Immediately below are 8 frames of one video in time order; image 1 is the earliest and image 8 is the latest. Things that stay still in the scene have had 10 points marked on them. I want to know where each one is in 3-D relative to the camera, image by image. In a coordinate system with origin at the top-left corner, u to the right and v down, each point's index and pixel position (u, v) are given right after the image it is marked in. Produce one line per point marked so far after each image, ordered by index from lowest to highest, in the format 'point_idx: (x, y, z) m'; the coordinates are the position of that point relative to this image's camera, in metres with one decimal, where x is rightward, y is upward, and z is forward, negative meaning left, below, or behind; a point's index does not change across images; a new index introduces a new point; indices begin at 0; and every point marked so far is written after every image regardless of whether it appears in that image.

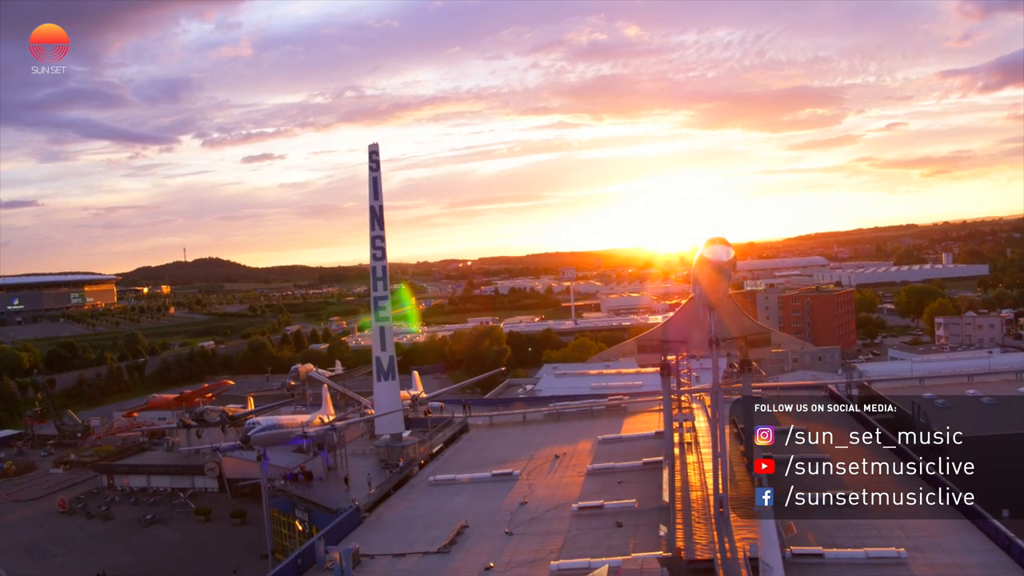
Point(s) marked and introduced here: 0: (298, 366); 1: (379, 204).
0: (-5.1, -1.8, +16.4) m
1: (-2.5, +1.8, +13.1) m
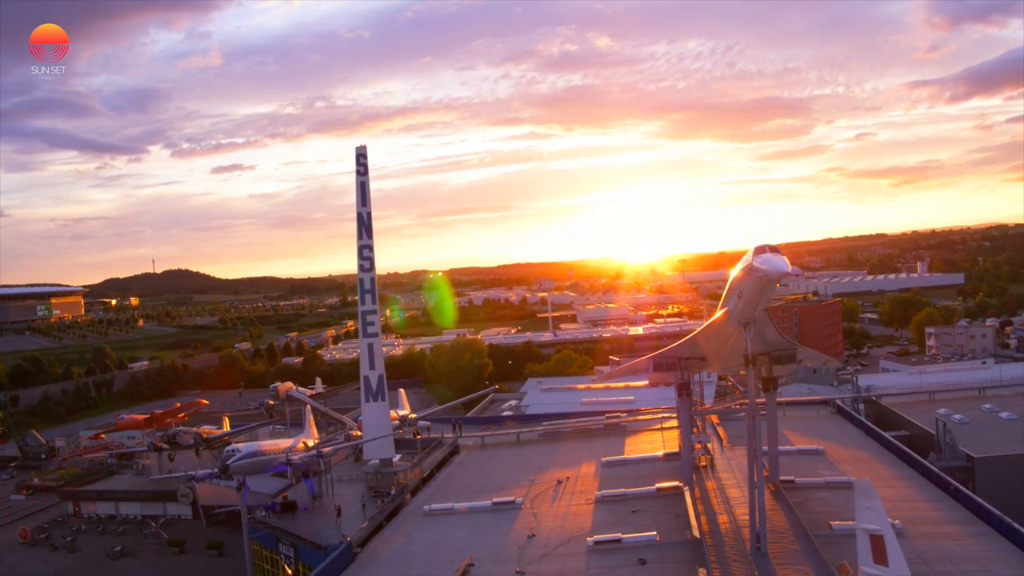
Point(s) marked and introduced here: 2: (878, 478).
0: (-5.2, -2.1, +15.5) m
1: (-2.6, +1.5, +12.4) m
2: (+5.3, -2.7, +10.0) m
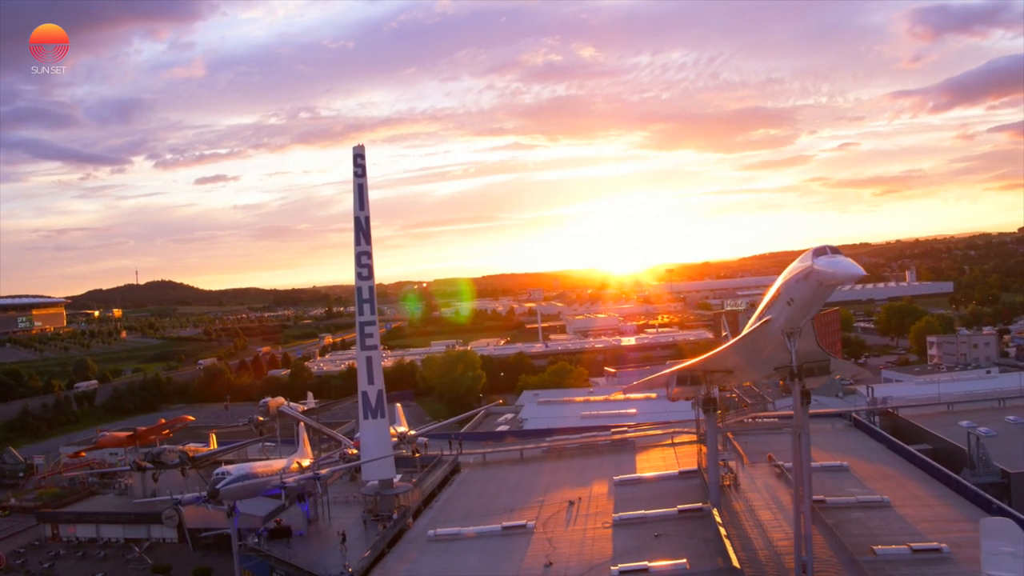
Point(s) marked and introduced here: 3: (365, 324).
0: (-5.2, -2.4, +14.8) m
1: (-2.5, +1.3, +11.8) m
2: (+5.4, -2.8, +9.5) m
3: (-2.4, -0.6, +11.5) m
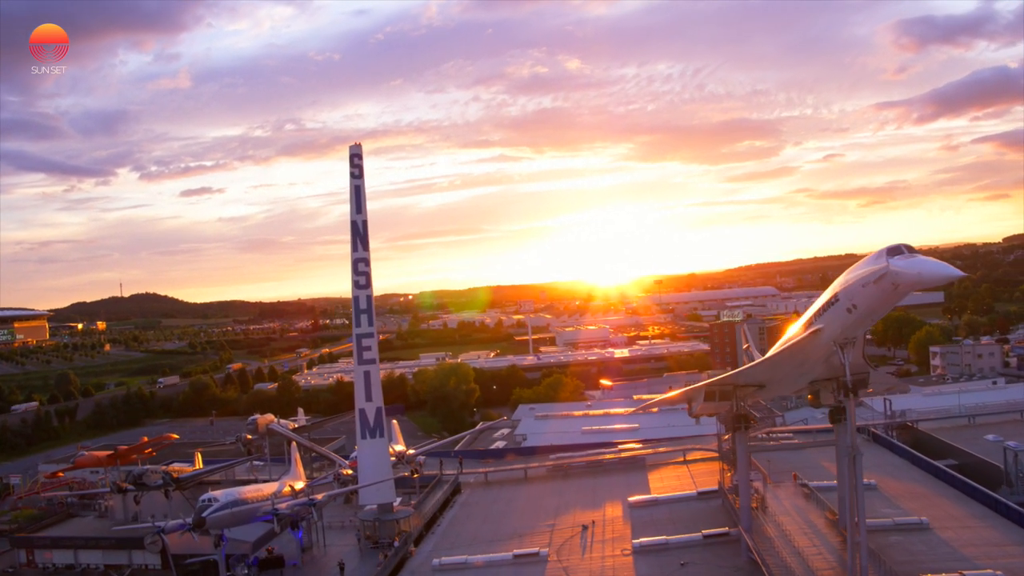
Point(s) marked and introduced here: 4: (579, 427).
0: (-5.1, -2.6, +14.0) m
1: (-2.4, +1.1, +11.1) m
2: (+5.6, -2.9, +8.9) m
3: (-2.3, -0.8, +10.9) m
4: (+1.8, -3.7, +18.9) m
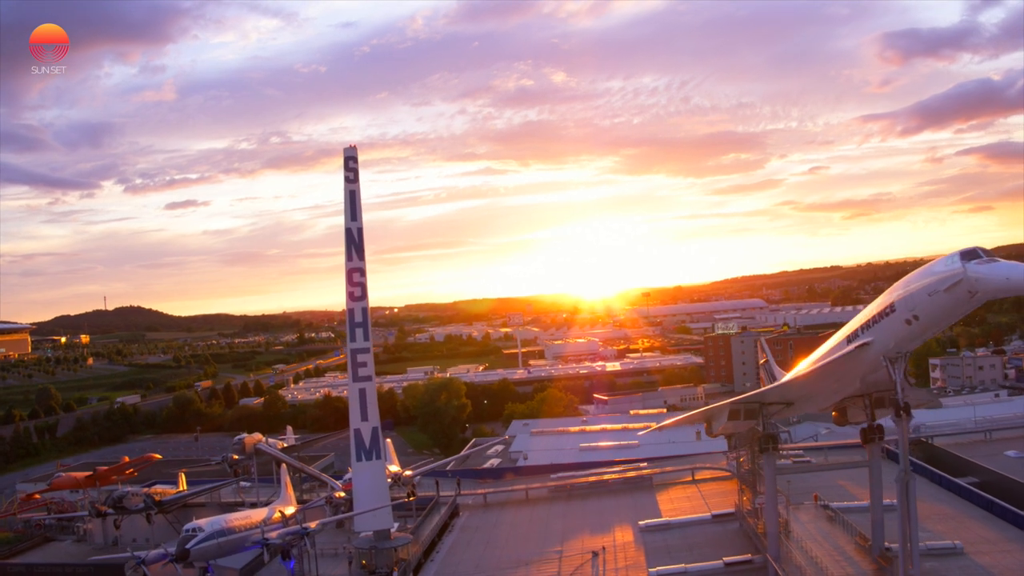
0: (-5.1, -2.8, +13.3) m
1: (-2.3, +0.9, +10.6) m
2: (+5.7, -3.0, +8.4) m
3: (-2.3, -1.0, +10.3) m
4: (+1.7, -4.1, +18.3) m
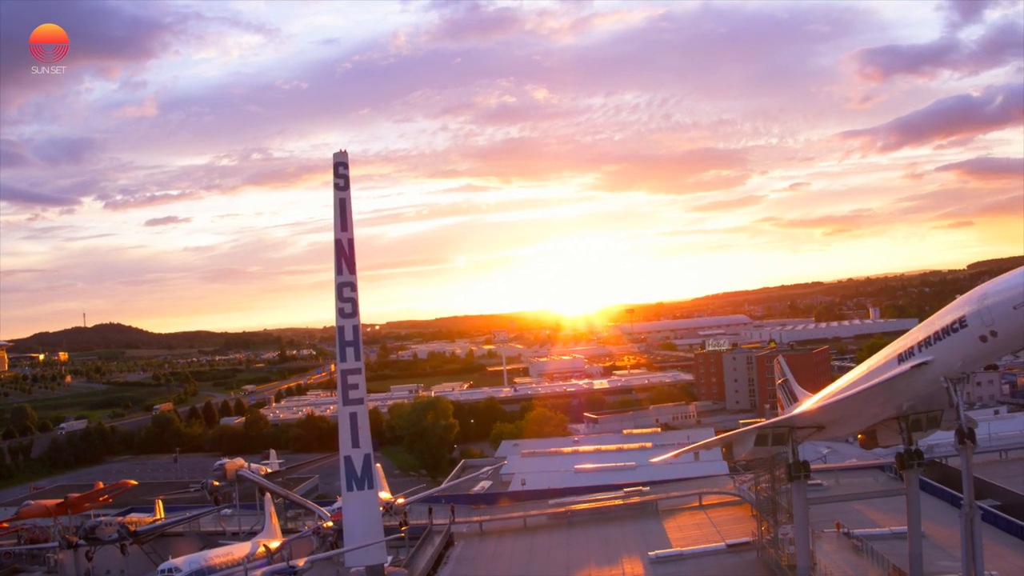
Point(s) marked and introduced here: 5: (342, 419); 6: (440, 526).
0: (-5.2, -3.2, +12.6) m
1: (-2.3, +0.7, +10.0) m
2: (+5.7, -3.2, +7.9) m
3: (-2.3, -1.2, +9.6) m
4: (+1.6, -4.5, +17.7) m
5: (-2.3, -1.8, +9.6) m
6: (-1.3, -4.2, +12.4) m
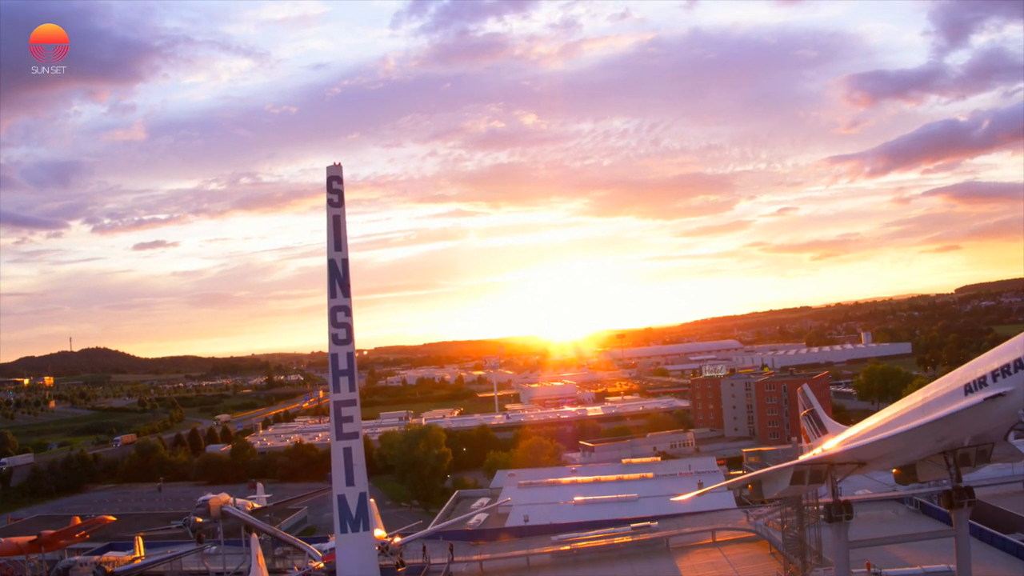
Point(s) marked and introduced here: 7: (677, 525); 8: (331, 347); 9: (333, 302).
0: (-5.1, -3.6, +11.8) m
1: (-2.3, +0.4, +9.4) m
2: (+5.8, -3.5, +7.3) m
3: (-2.2, -1.5, +9.0) m
4: (+1.5, -5.1, +17.0) m
5: (-2.3, -2.1, +8.9) m
6: (-1.2, -4.6, +11.7) m
7: (+3.0, -4.2, +12.7) m
8: (-2.4, -0.8, +9.2) m
9: (-2.4, -0.2, +9.3) m
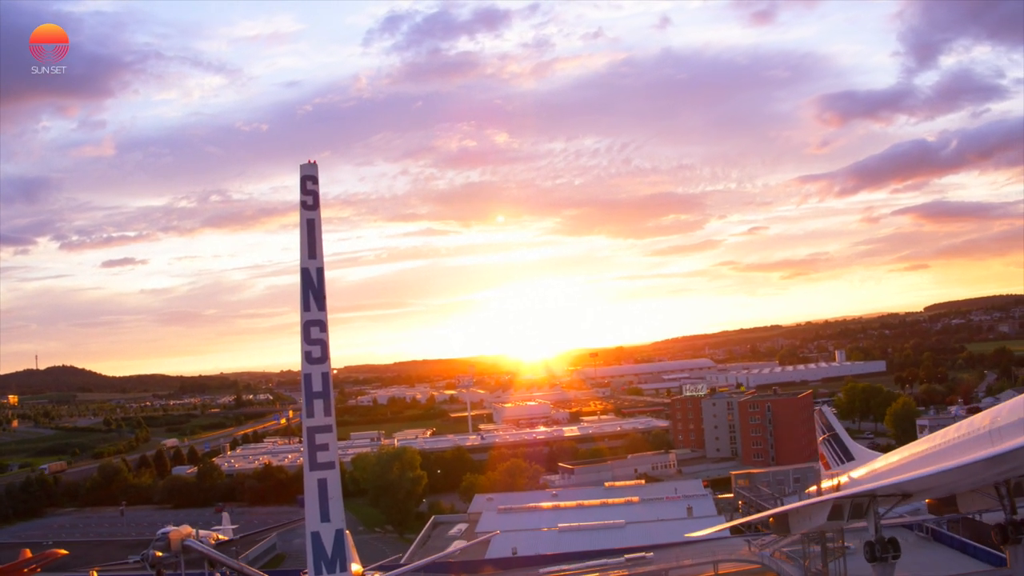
0: (-5.3, -3.8, +10.8) m
1: (-2.4, +0.2, +8.6) m
2: (+5.8, -3.6, +6.7) m
3: (-2.3, -1.7, +8.1) m
4: (+1.1, -5.4, +16.2) m
5: (-2.3, -2.3, +8.0) m
6: (-1.4, -4.9, +10.8) m
7: (+2.7, -4.5, +11.9) m
8: (-2.5, -1.0, +8.4) m
9: (-2.5, -0.4, +8.5) m
